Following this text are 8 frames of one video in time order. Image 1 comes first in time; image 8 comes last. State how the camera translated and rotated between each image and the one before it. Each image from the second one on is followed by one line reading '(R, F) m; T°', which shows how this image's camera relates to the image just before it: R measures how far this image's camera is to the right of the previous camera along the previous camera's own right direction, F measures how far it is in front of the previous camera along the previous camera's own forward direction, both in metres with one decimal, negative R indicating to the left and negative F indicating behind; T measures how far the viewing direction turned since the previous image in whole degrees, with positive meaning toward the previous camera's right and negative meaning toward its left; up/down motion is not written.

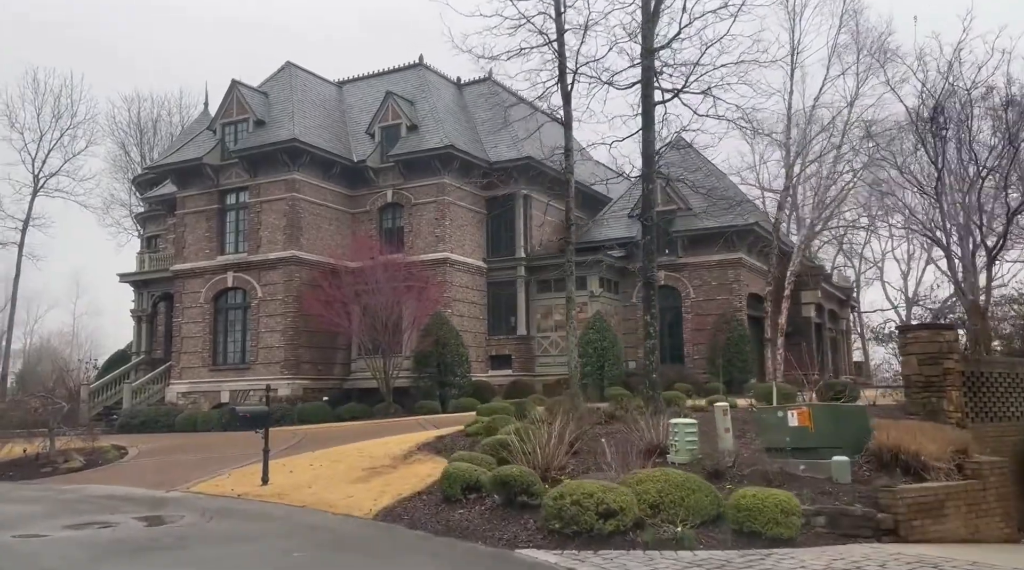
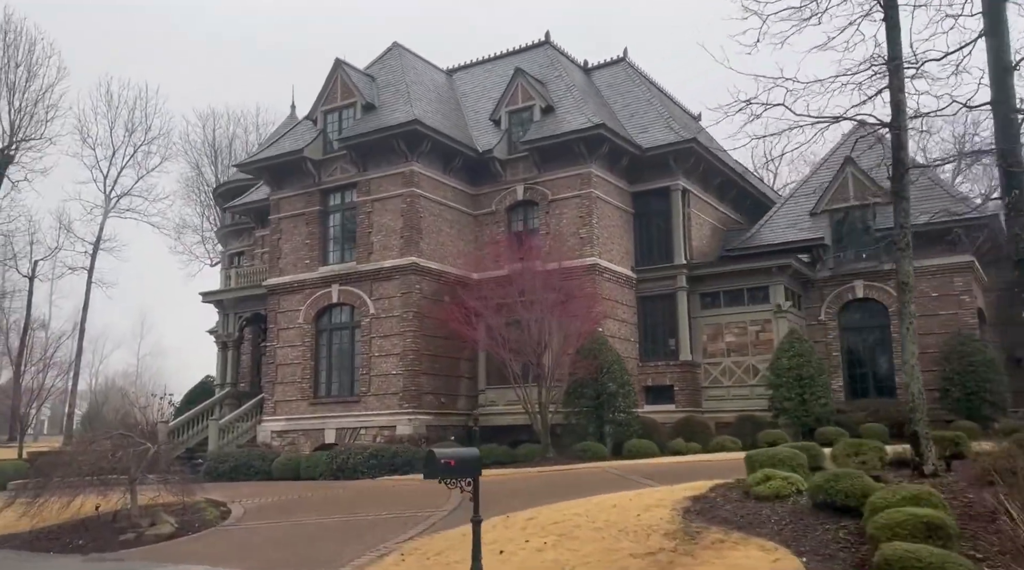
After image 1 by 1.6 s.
(-3.0, +4.9) m; -4°
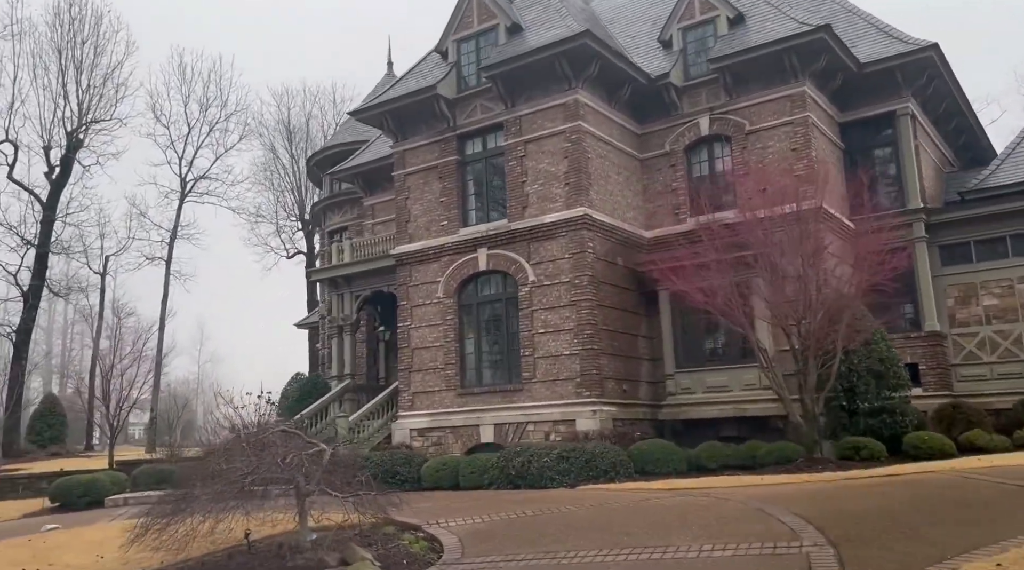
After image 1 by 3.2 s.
(-3.2, +4.4) m; -3°
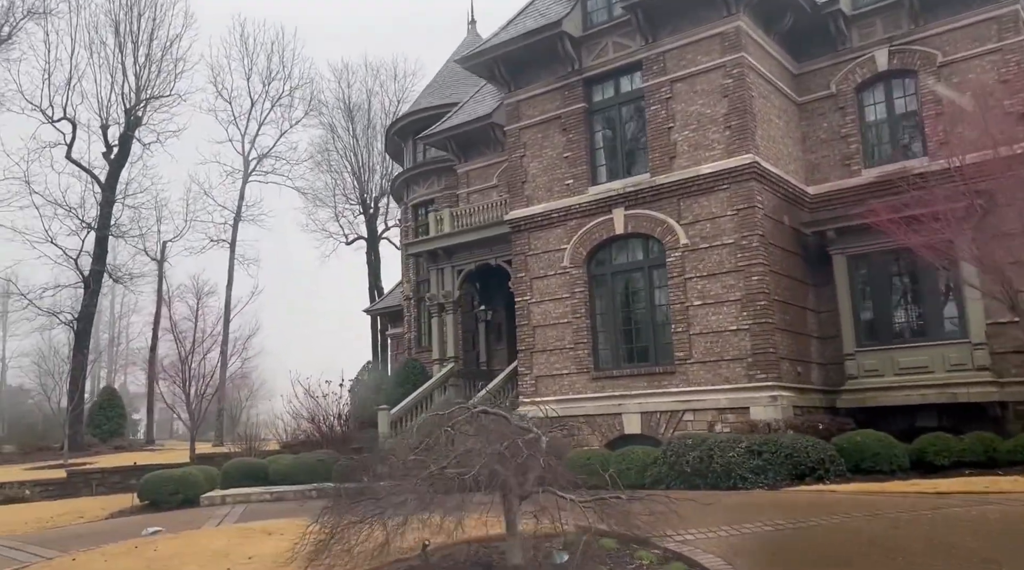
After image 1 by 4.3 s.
(-2.1, +2.6) m; -3°
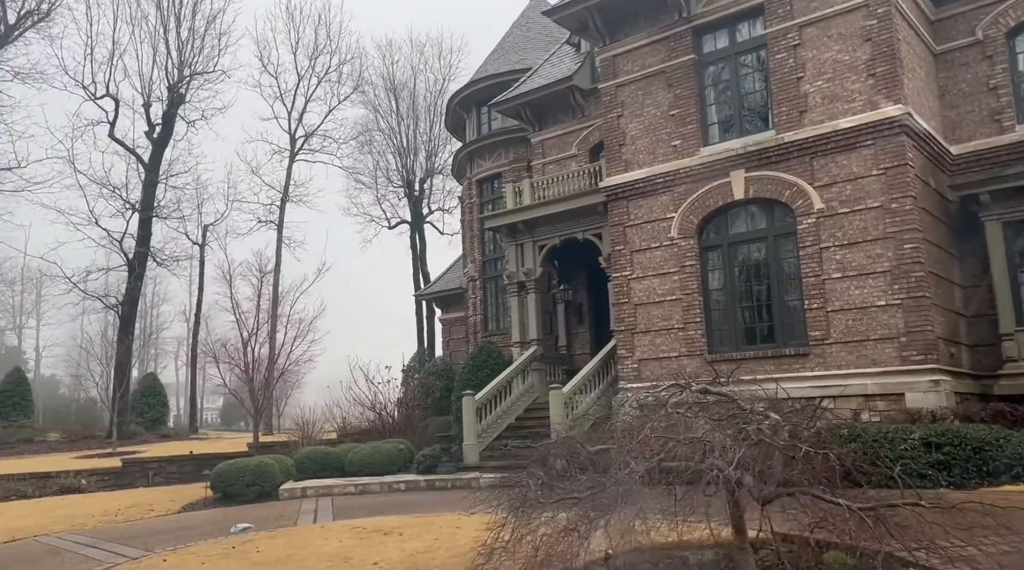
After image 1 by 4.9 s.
(-1.4, +1.6) m; -2°
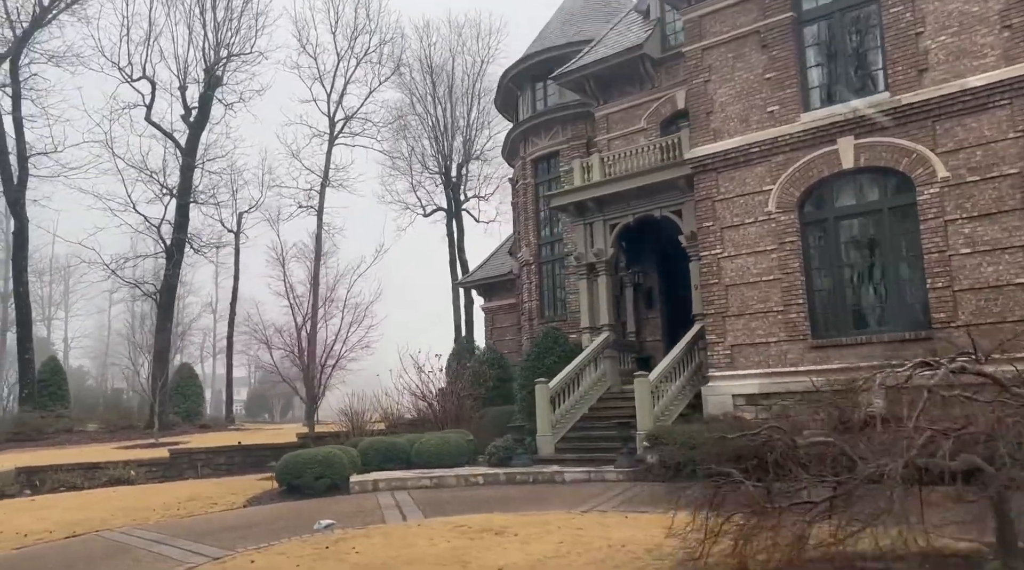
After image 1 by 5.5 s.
(-1.0, +1.1) m; -1°
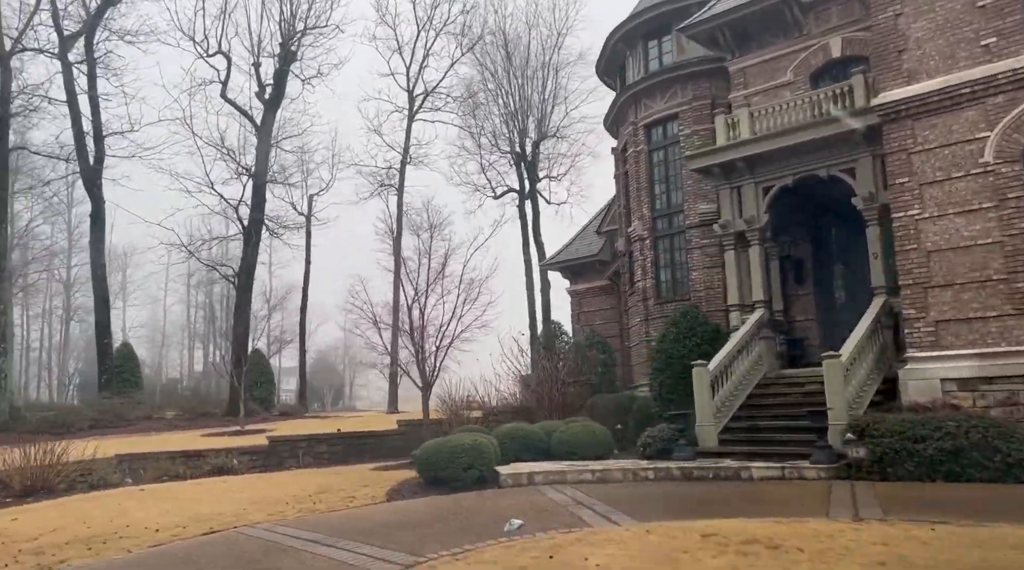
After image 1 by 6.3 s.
(-1.8, +1.7) m; -3°
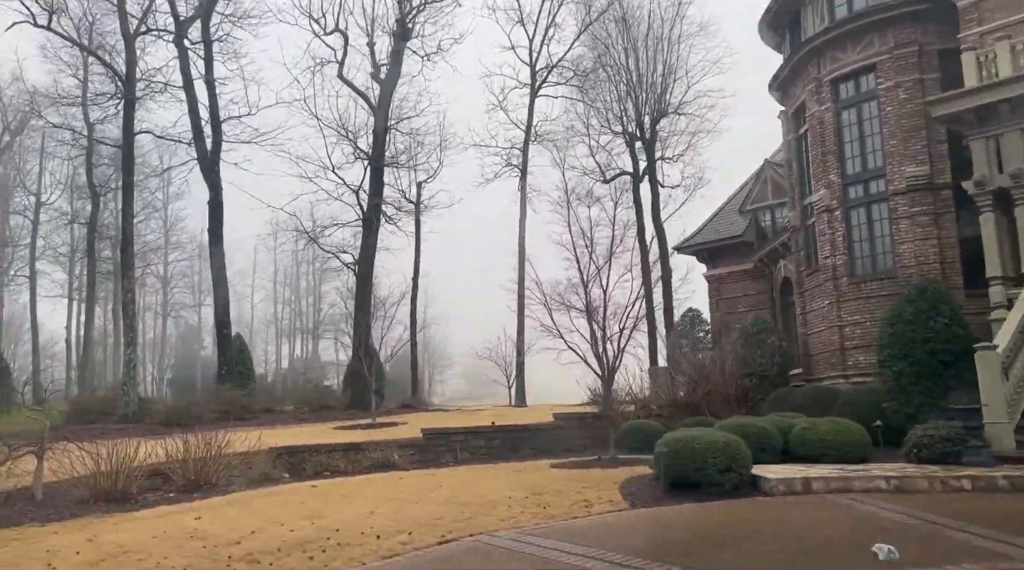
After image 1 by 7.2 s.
(-2.2, +2.0) m; -5°
